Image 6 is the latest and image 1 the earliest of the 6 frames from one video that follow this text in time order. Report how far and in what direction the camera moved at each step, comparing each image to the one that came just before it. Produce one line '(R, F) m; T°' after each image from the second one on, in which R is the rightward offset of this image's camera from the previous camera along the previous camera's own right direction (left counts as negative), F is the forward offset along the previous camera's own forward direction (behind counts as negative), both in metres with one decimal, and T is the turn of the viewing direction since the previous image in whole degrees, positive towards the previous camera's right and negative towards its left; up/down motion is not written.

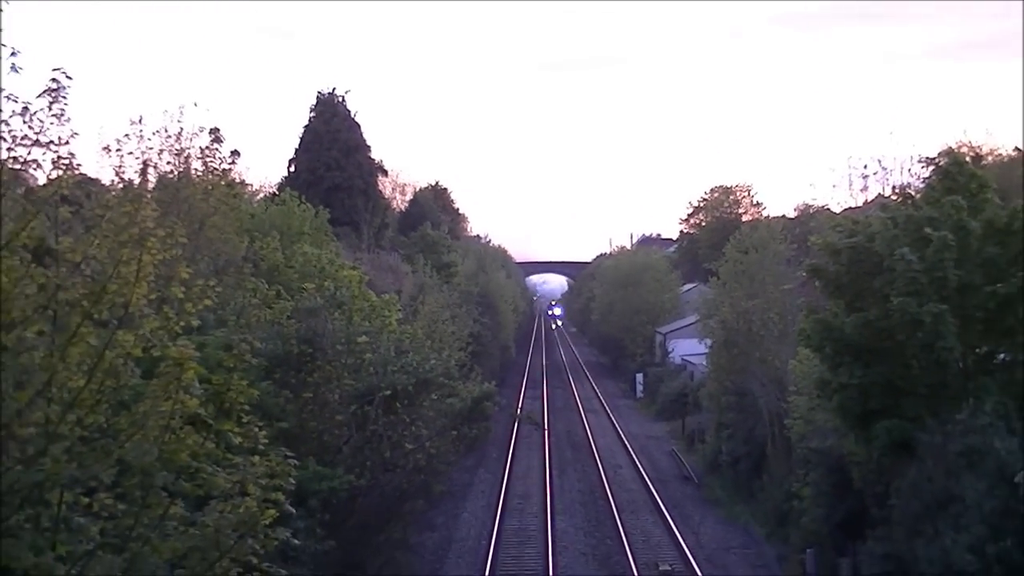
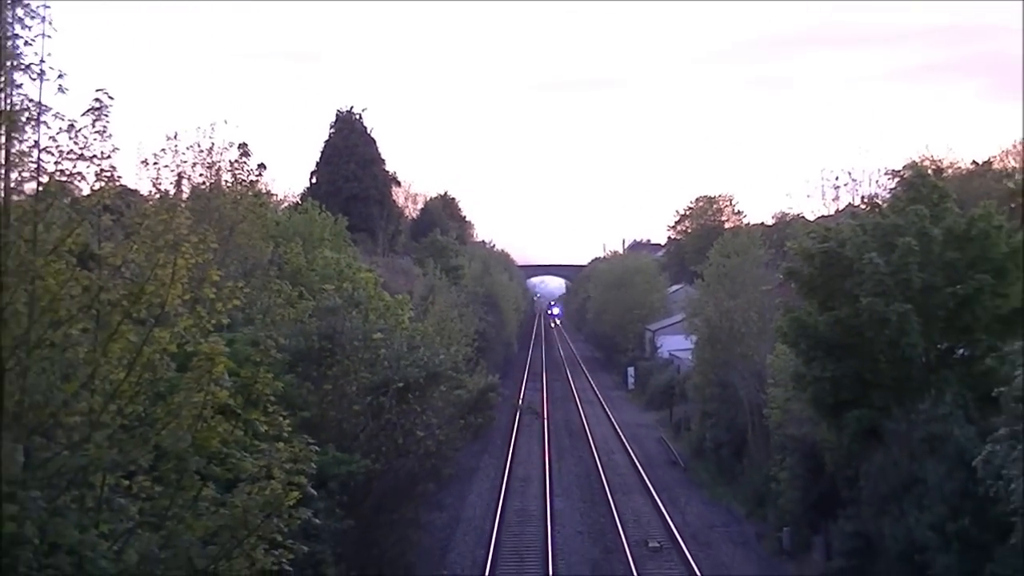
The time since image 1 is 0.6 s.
(0.0, -0.7) m; 0°
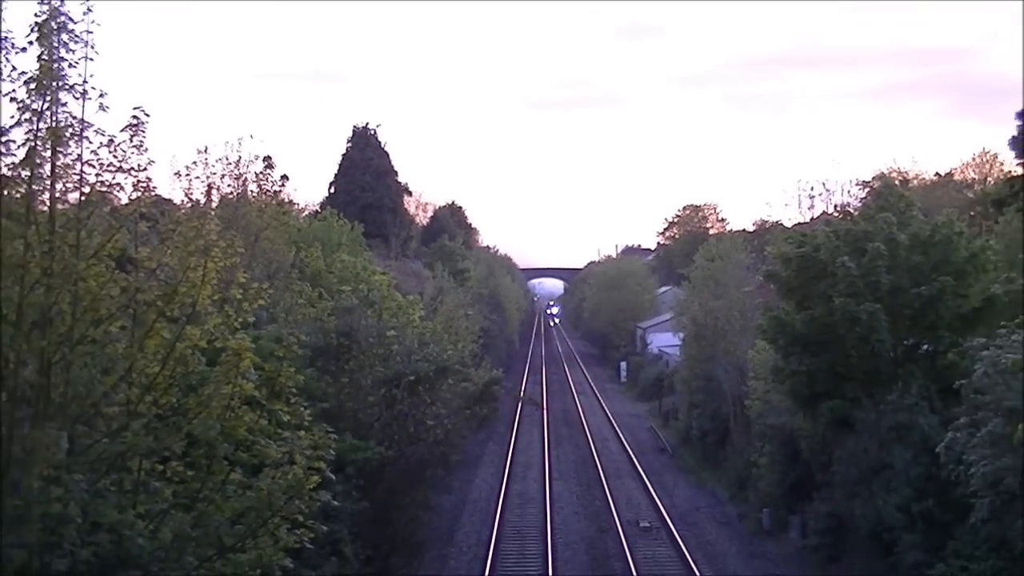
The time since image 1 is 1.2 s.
(0.0, -0.7) m; 0°
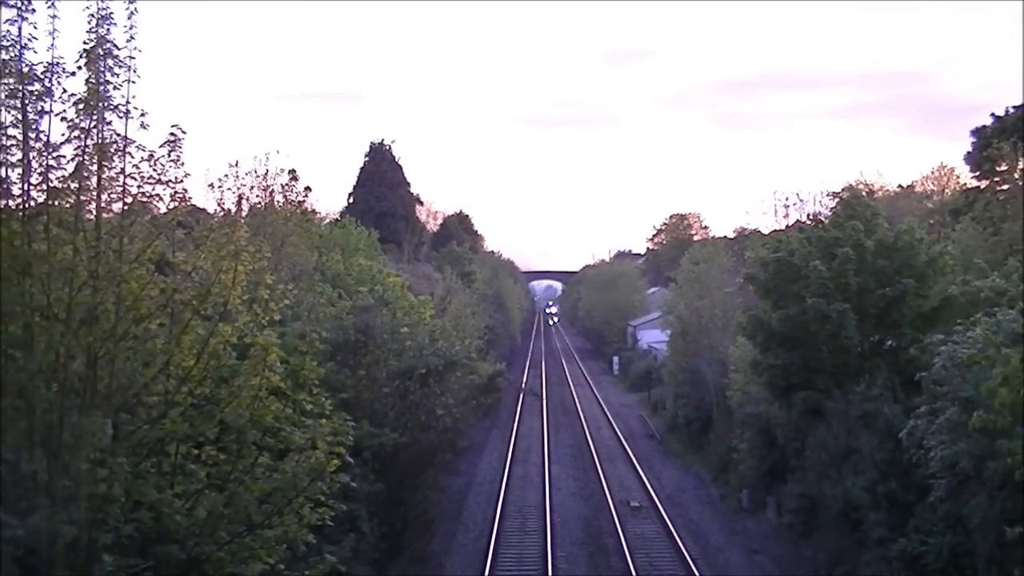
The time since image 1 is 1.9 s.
(0.0, -0.8) m; 0°
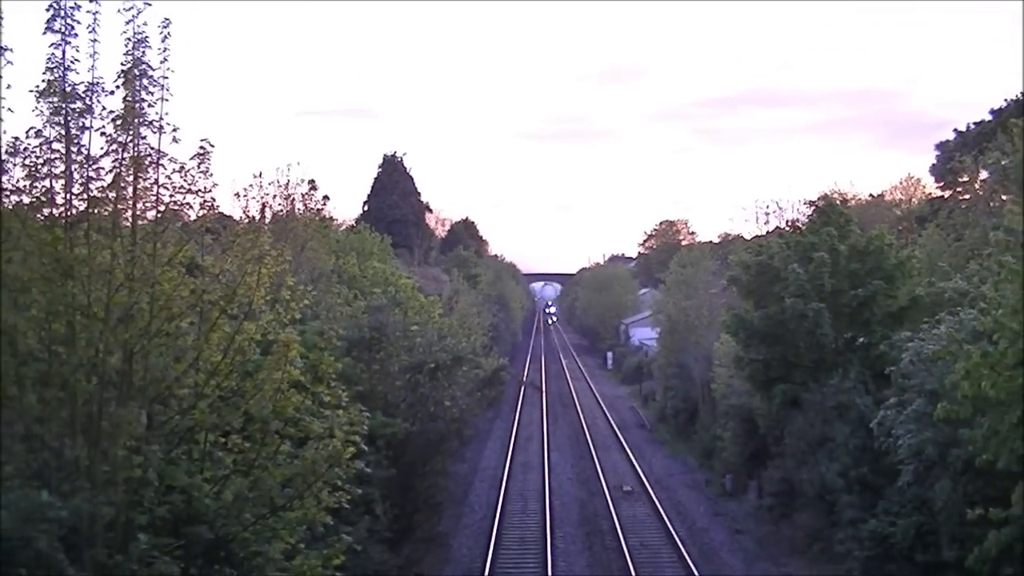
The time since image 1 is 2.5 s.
(0.0, -0.8) m; 0°
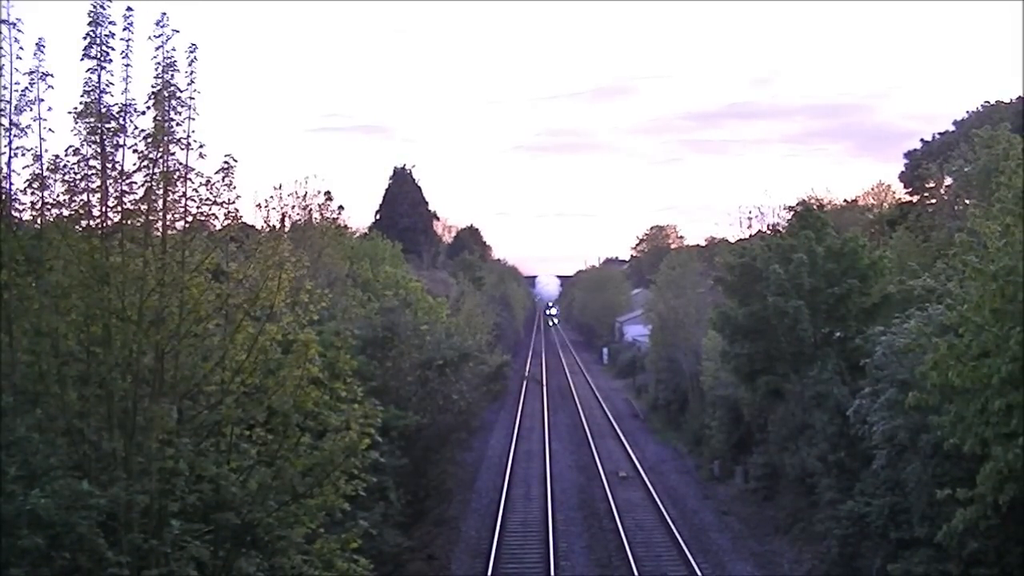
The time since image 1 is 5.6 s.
(0.0, -0.8) m; 0°
